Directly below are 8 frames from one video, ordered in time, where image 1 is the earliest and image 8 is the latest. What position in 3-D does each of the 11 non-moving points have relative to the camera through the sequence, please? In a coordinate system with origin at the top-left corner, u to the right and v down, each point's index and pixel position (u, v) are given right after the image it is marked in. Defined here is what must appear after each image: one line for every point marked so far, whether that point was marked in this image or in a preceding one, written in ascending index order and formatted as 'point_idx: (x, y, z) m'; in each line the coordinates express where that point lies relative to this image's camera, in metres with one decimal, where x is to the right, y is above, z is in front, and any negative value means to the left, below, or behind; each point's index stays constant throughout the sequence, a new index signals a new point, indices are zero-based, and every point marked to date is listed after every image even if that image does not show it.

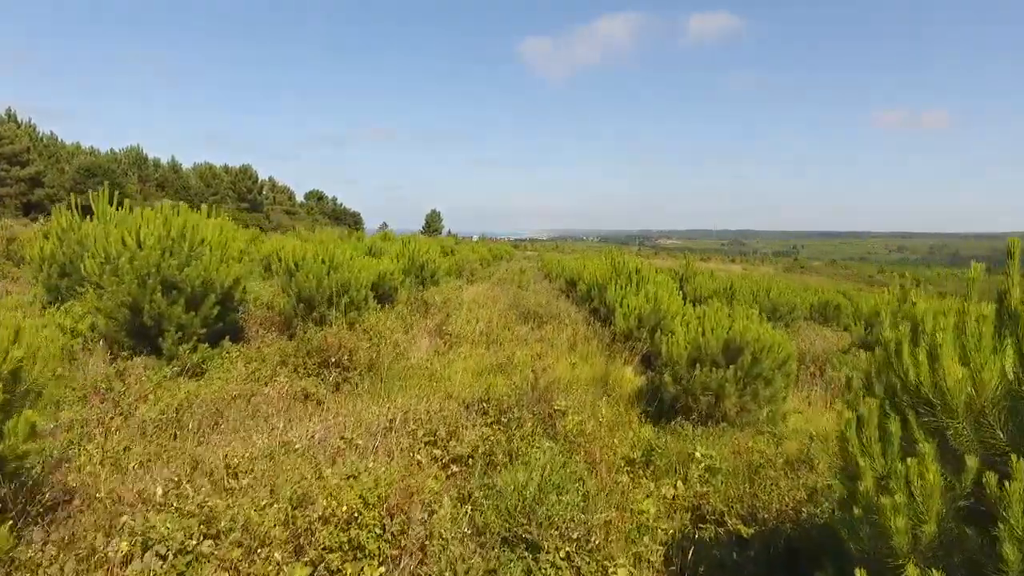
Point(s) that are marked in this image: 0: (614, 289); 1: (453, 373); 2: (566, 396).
0: (+1.5, 0.0, +9.0) m
1: (-0.5, -0.8, +5.7) m
2: (+0.4, -0.8, +4.8) m
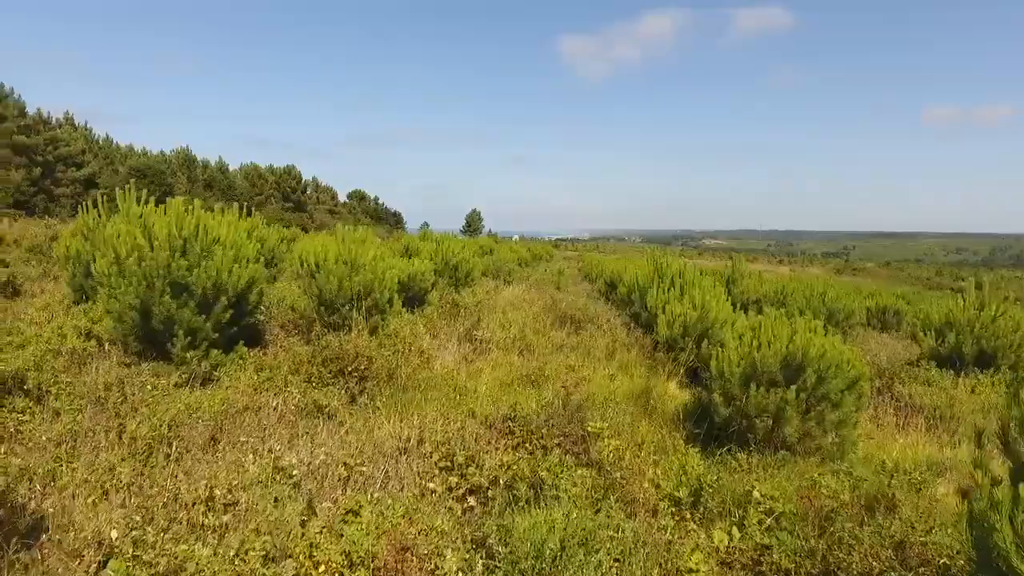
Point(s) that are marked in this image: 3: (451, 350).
0: (+1.9, -0.1, +8.4) m
1: (-0.3, -0.8, +5.2) m
2: (+0.6, -0.9, +4.3) m
3: (-0.6, -0.7, +6.6) m
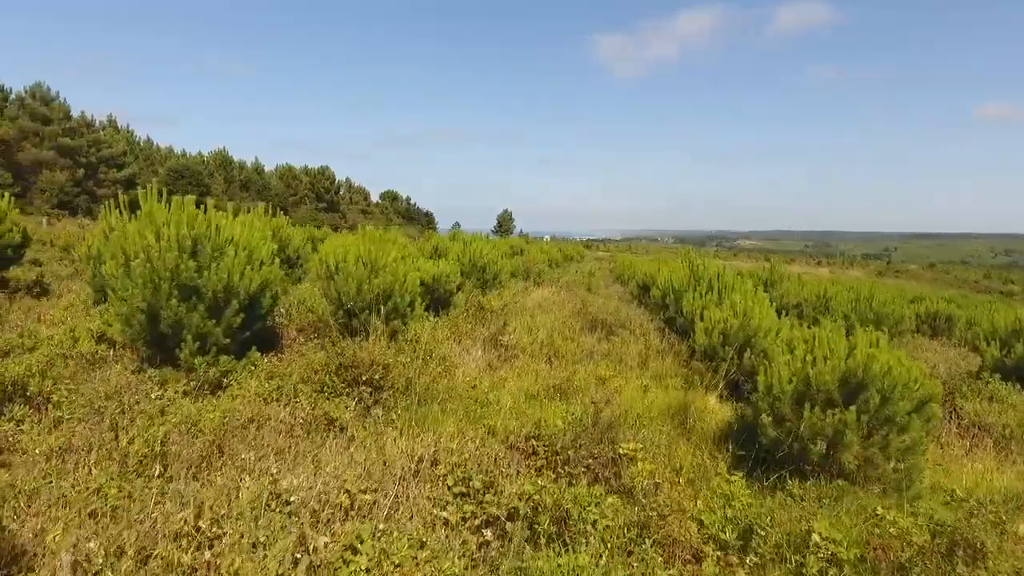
0: (+2.3, -0.1, +8.0) m
1: (-0.1, -0.9, +4.9) m
2: (+0.8, -0.9, +3.9) m
3: (-0.4, -0.7, +6.3) m
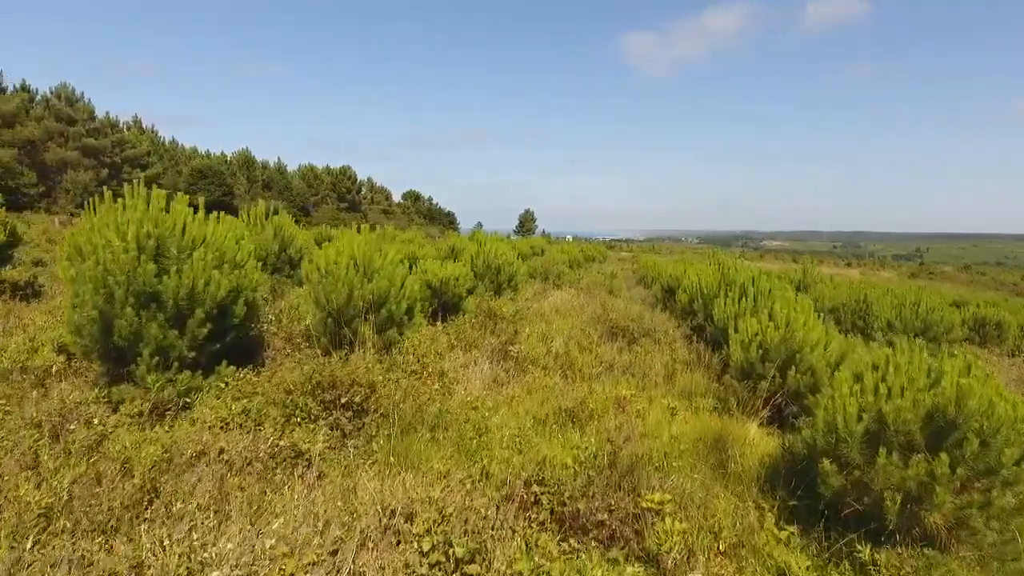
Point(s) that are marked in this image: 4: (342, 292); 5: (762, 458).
0: (+2.4, -0.2, +7.2) m
1: (0.0, -0.9, +4.2) m
2: (+0.8, -1.0, +3.2) m
3: (-0.3, -0.8, +5.6) m
4: (-1.5, 0.0, +5.4) m
5: (+1.5, -1.0, +3.8) m
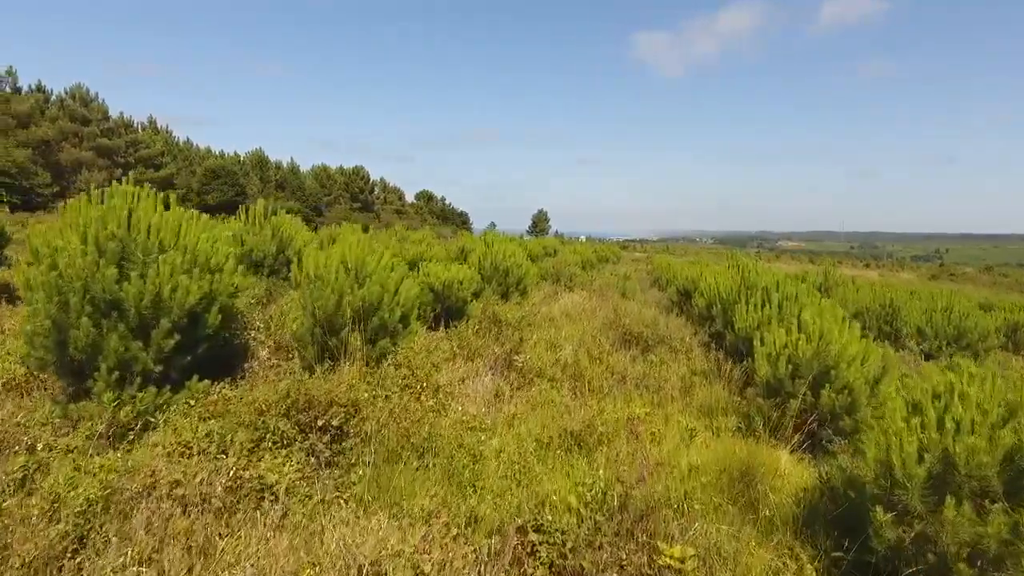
0: (+2.5, -0.2, +6.7) m
1: (-0.1, -1.0, +3.7) m
2: (+0.7, -1.0, +2.7) m
3: (-0.3, -0.8, +5.1) m
4: (-1.5, -0.1, +5.0) m
5: (+1.5, -1.1, +3.3) m
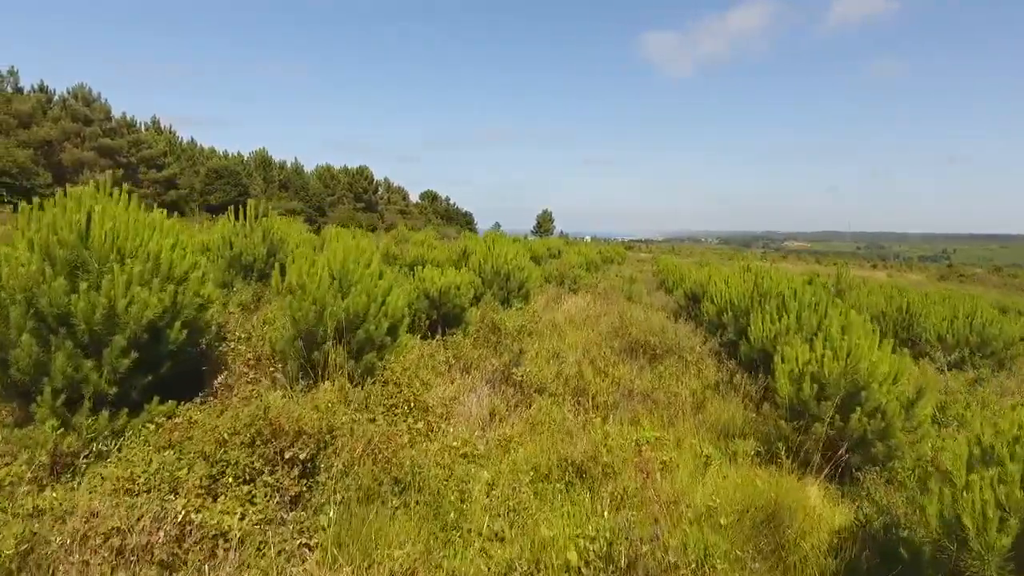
0: (+2.5, -0.3, +6.2) m
1: (-0.1, -1.0, +3.3) m
2: (+0.7, -1.1, +2.3) m
3: (-0.3, -0.9, +4.7) m
4: (-1.5, -0.2, +4.6) m
5: (+1.5, -1.2, +2.9) m
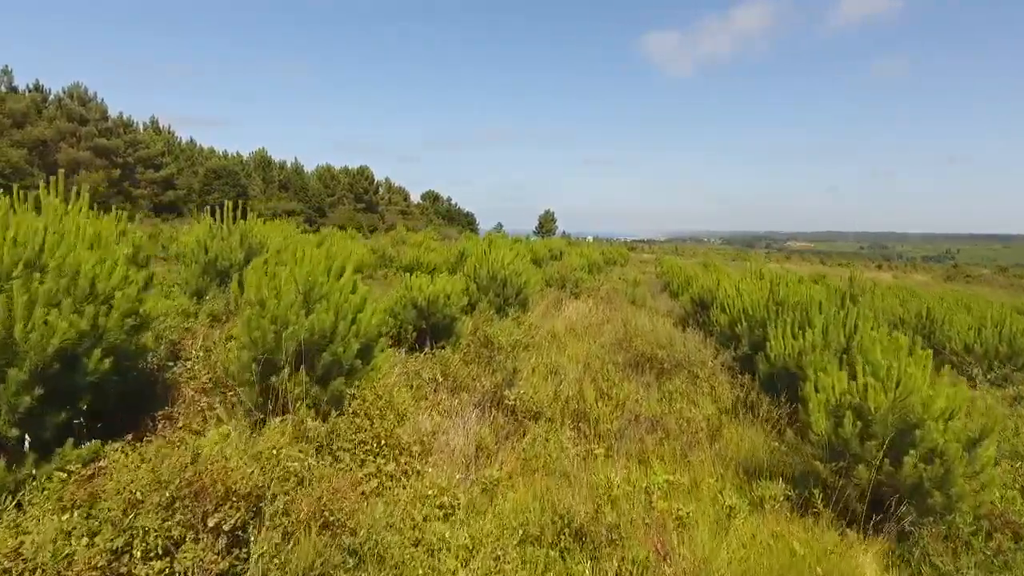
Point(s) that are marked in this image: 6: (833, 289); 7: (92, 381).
0: (+2.4, -0.4, +5.6) m
1: (-0.2, -1.1, +2.7) m
2: (+0.6, -1.2, +1.7) m
3: (-0.4, -1.0, +4.1) m
4: (-1.5, -0.3, +4.0) m
5: (+1.4, -1.3, +2.2) m
6: (+5.6, 0.0, +11.0) m
7: (-2.2, -0.5, +3.3) m
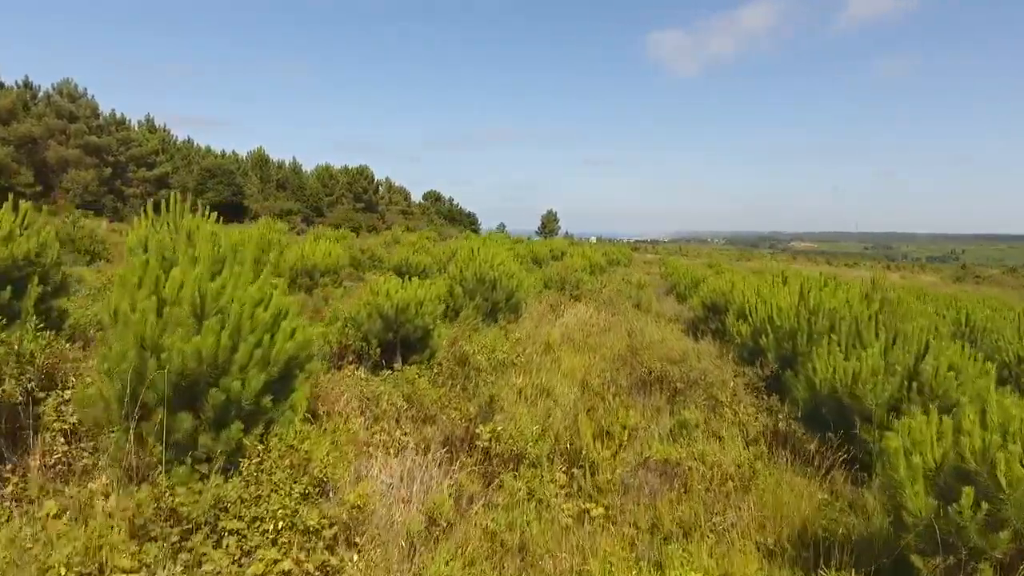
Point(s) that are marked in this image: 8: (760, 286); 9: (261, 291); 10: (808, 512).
0: (+2.2, -0.5, +4.5) m
1: (-0.3, -1.2, +1.5) m
2: (+0.4, -1.2, +0.5) m
3: (-0.5, -1.0, +2.9) m
4: (-1.7, -0.3, +2.9) m
5: (+1.2, -1.3, +1.1) m
6: (+5.4, -0.1, +9.9) m
7: (-2.3, -0.5, +2.2) m
8: (+3.5, 0.0, +9.0) m
9: (-1.4, 0.0, +3.5) m
10: (+1.7, -1.2, +3.5) m
